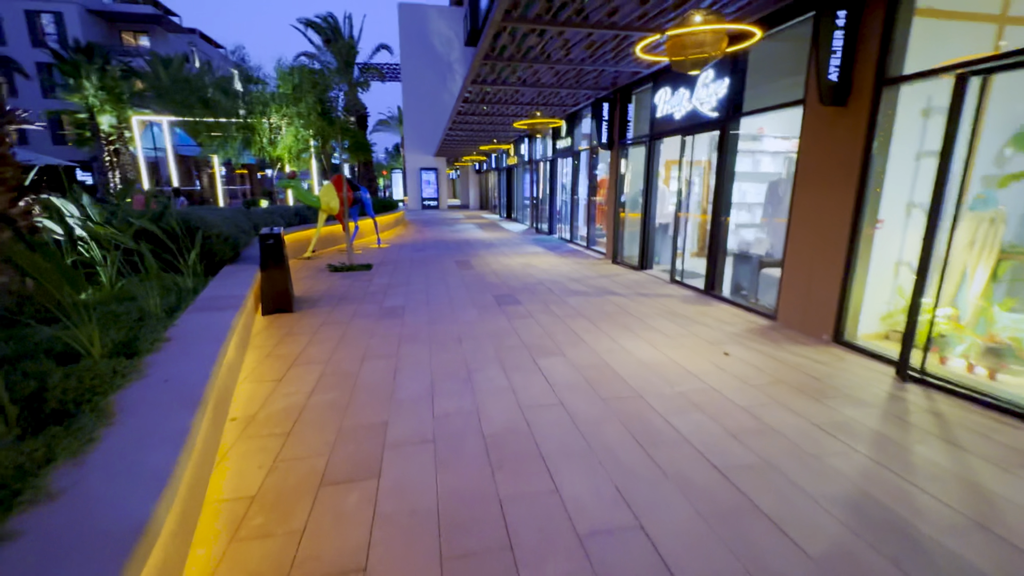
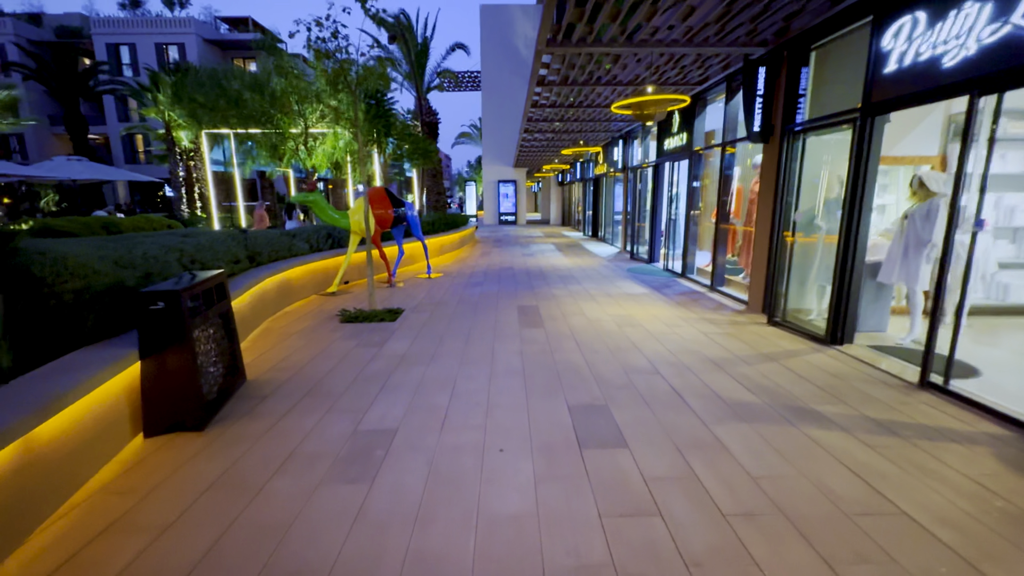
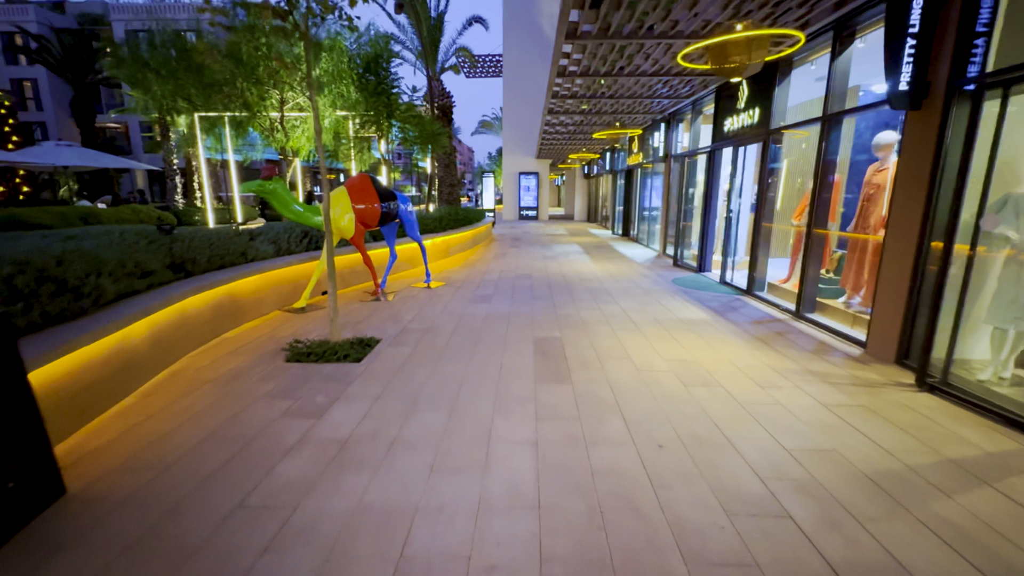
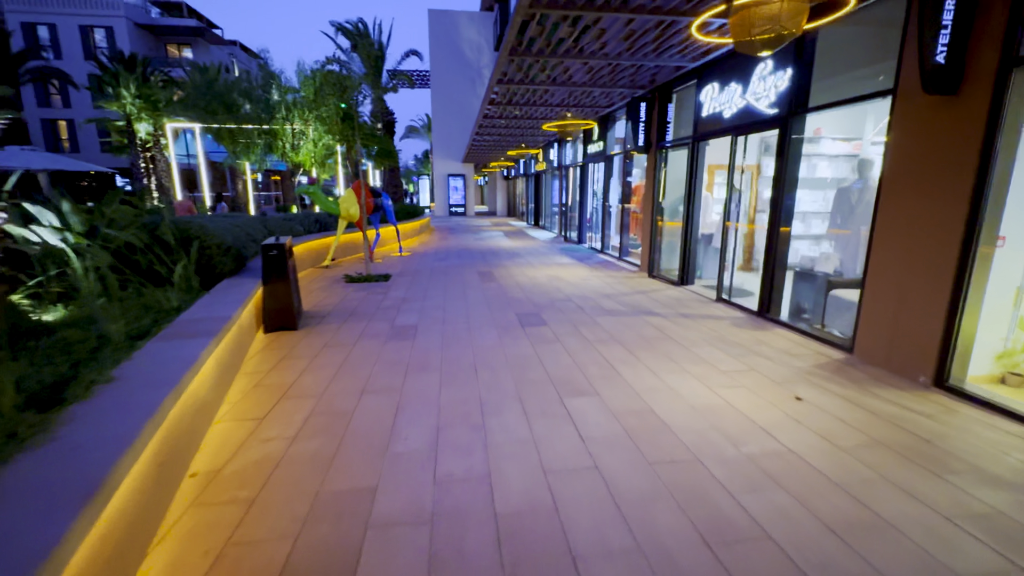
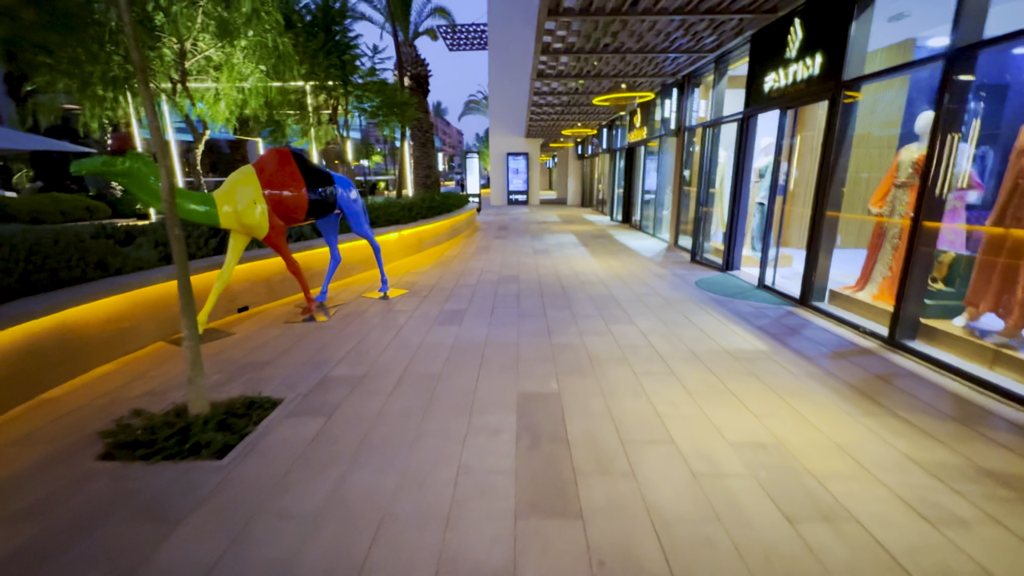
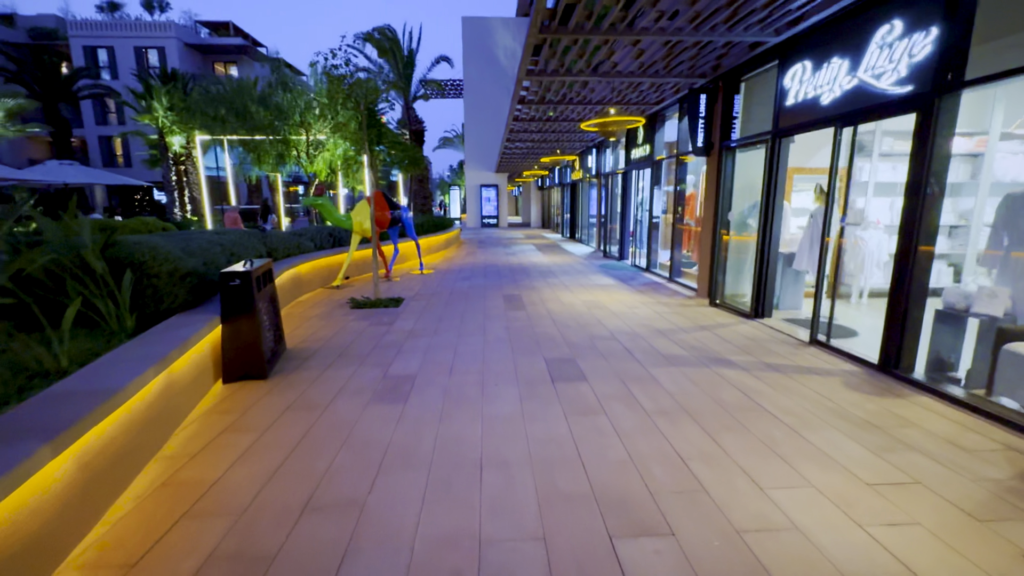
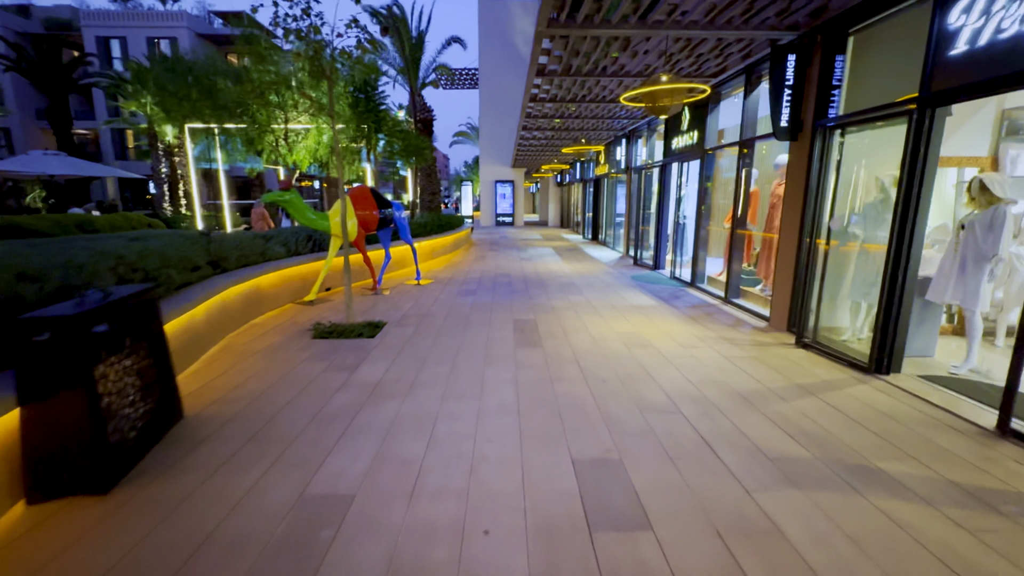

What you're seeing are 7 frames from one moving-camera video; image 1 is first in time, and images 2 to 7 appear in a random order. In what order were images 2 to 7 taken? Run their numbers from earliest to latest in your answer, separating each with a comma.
4, 6, 2, 7, 3, 5
